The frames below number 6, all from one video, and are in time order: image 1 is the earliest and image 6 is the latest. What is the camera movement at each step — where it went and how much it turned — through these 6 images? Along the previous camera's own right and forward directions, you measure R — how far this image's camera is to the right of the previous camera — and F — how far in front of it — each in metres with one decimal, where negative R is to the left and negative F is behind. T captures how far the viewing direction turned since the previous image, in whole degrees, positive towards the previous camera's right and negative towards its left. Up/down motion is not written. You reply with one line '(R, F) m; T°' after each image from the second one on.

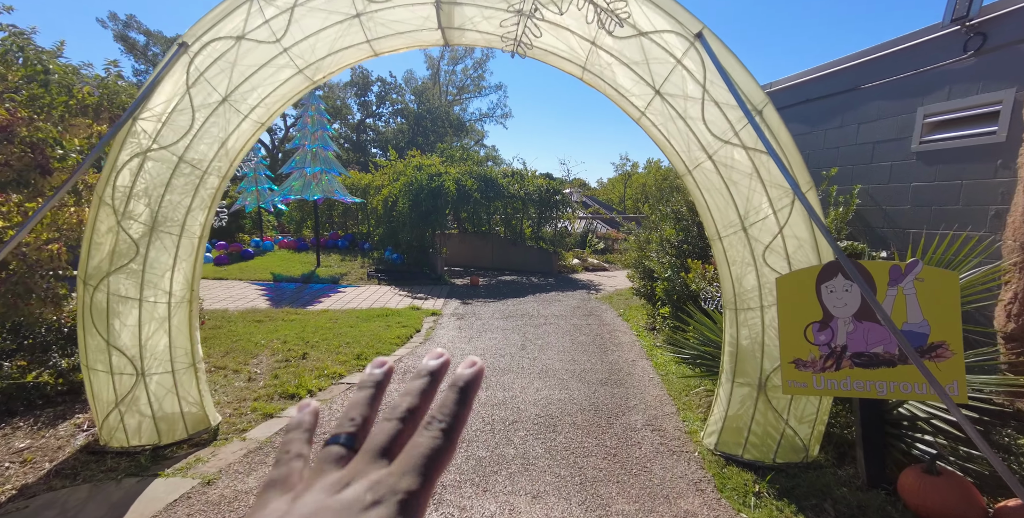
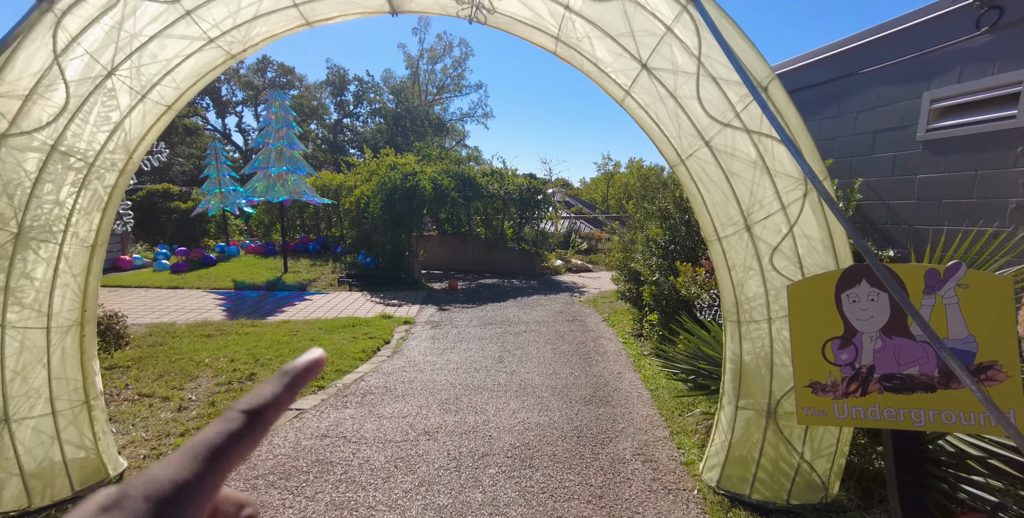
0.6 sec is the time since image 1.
(+0.1, +0.5) m; +2°
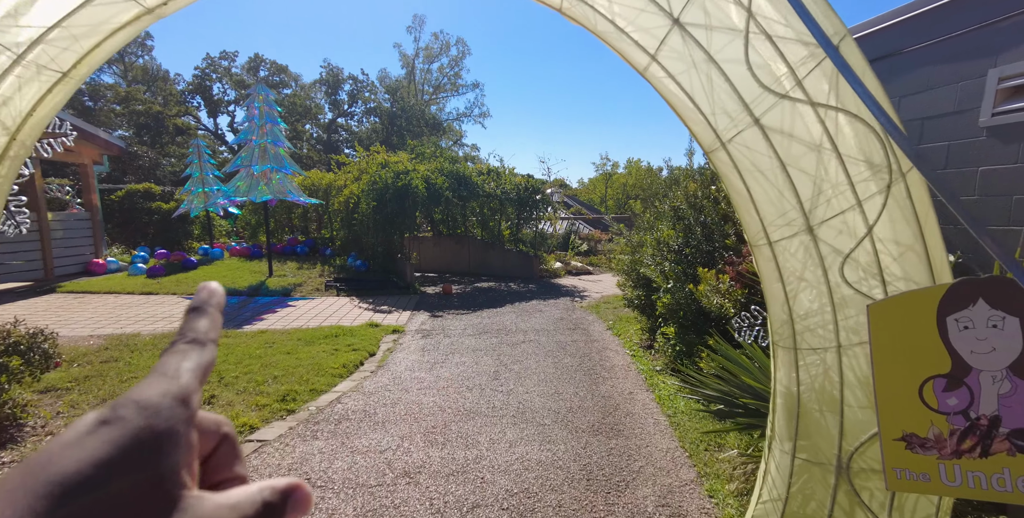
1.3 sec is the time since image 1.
(0.0, +0.5) m; 0°
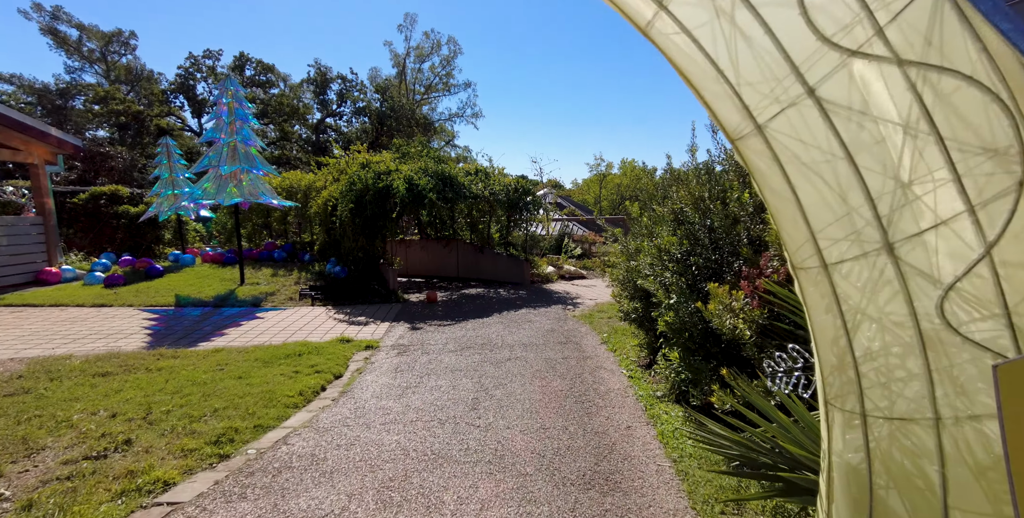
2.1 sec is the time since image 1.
(+0.1, +0.6) m; +1°
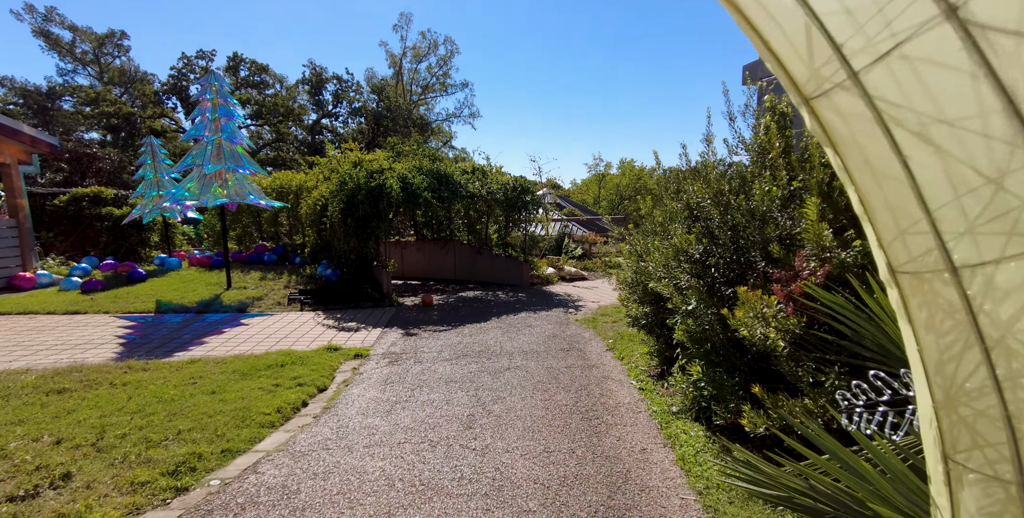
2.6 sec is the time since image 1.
(0.0, +0.4) m; 0°
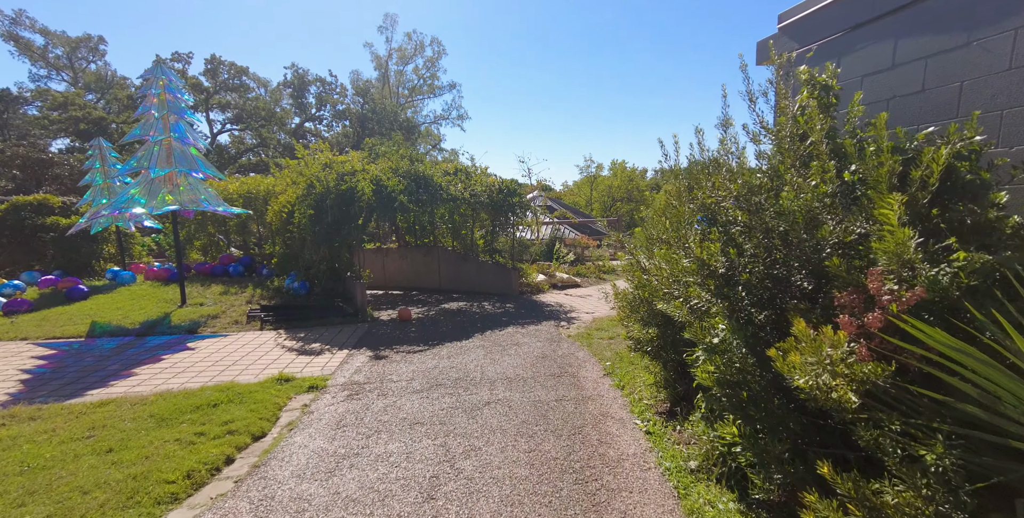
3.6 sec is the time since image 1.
(+0.2, +0.8) m; +1°
